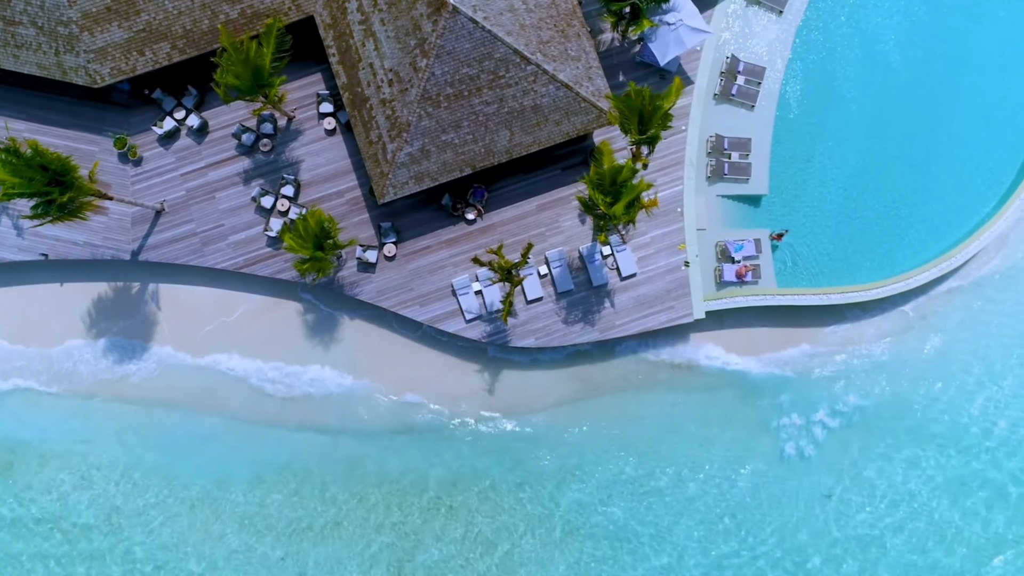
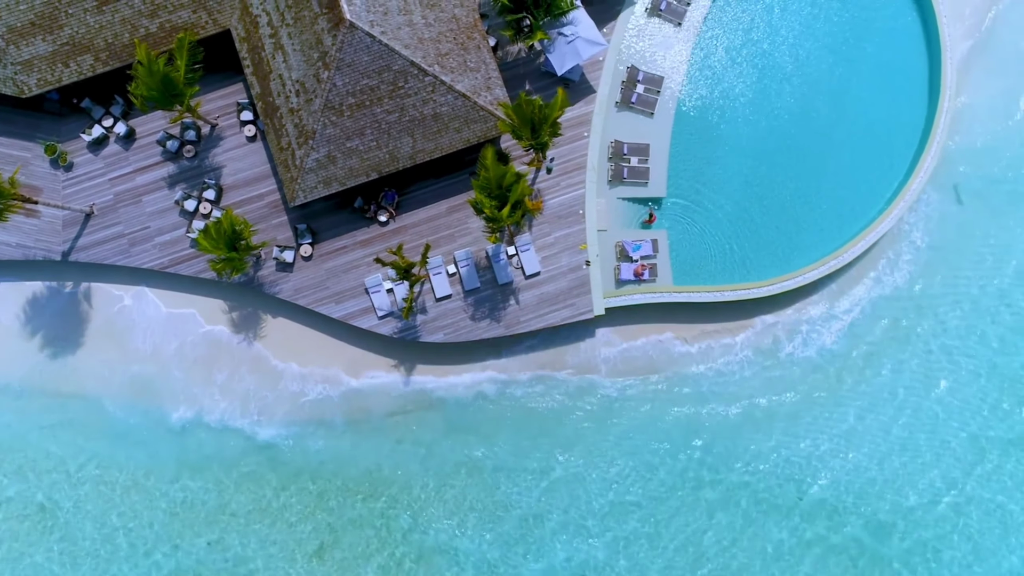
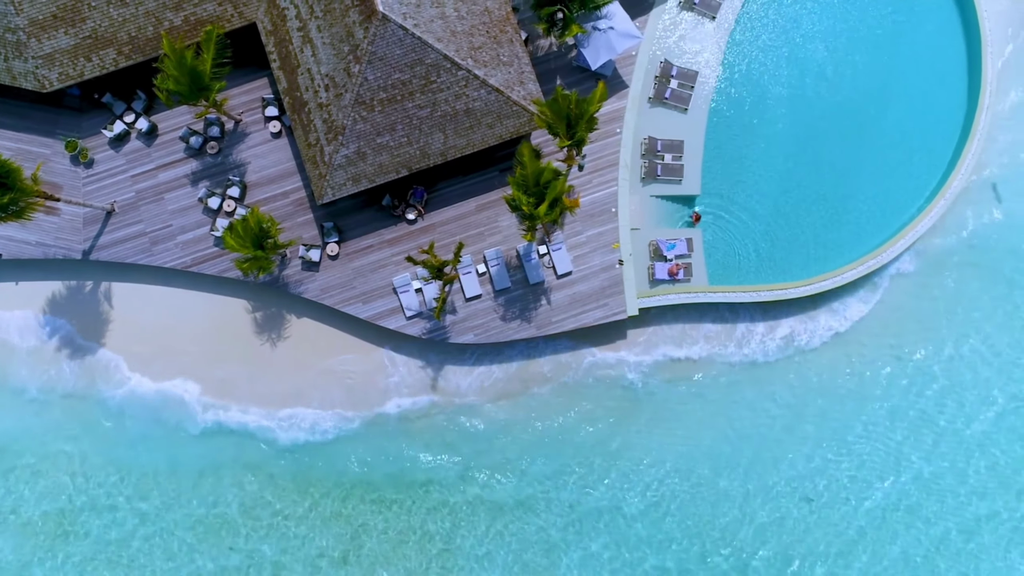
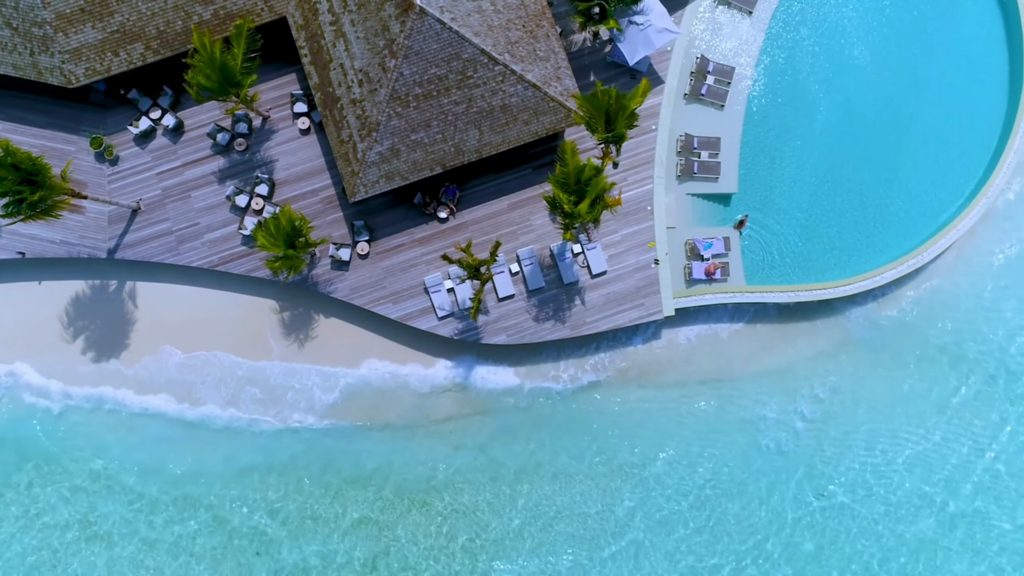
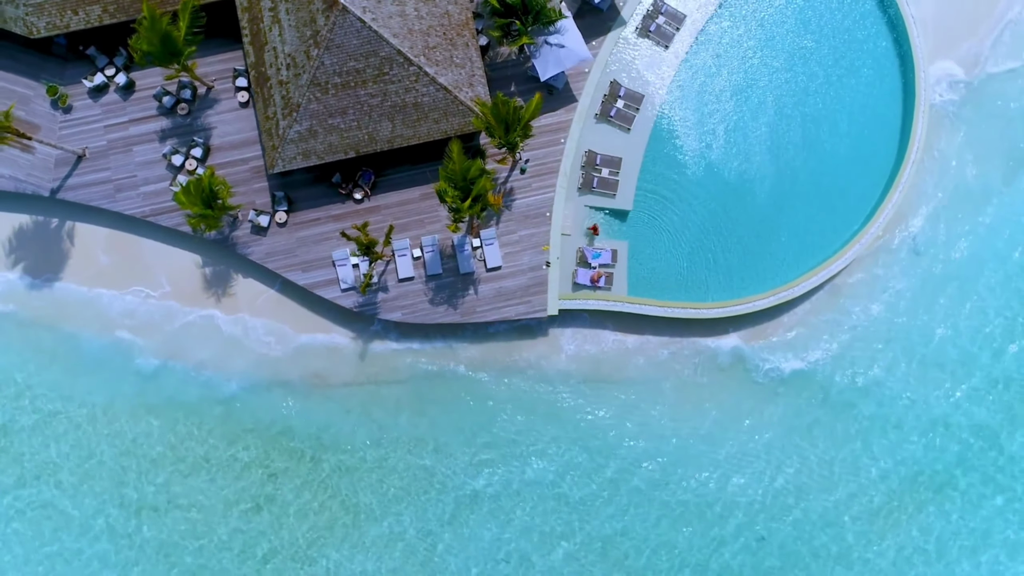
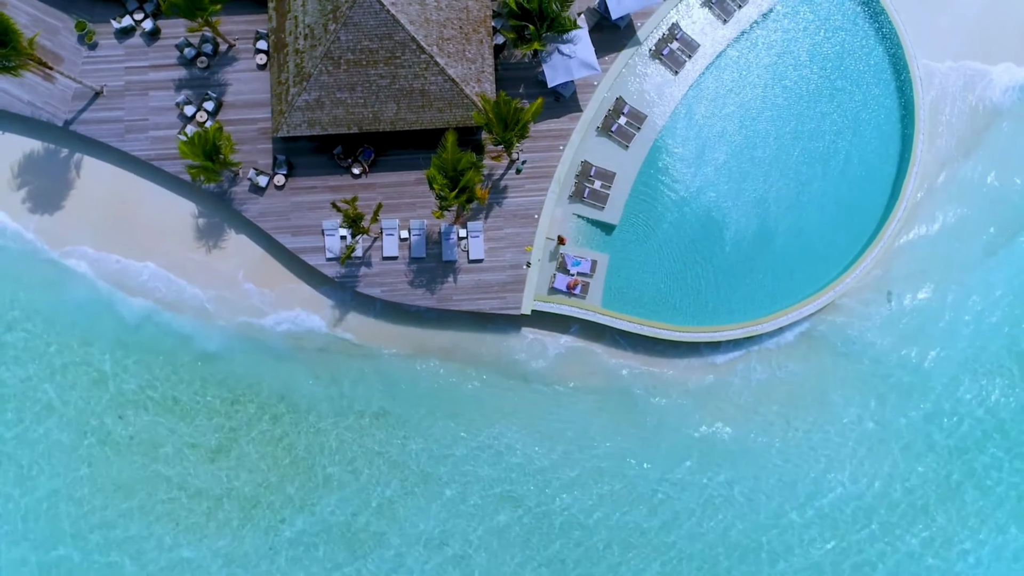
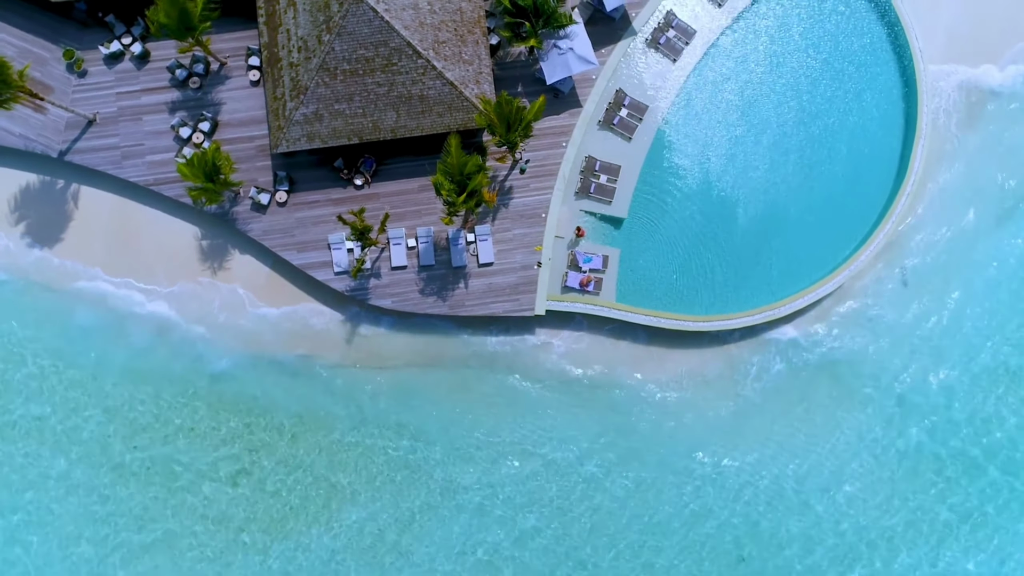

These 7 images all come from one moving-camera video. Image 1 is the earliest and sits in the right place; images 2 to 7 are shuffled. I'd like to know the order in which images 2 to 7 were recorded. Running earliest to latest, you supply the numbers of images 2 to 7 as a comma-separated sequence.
4, 3, 2, 5, 7, 6
